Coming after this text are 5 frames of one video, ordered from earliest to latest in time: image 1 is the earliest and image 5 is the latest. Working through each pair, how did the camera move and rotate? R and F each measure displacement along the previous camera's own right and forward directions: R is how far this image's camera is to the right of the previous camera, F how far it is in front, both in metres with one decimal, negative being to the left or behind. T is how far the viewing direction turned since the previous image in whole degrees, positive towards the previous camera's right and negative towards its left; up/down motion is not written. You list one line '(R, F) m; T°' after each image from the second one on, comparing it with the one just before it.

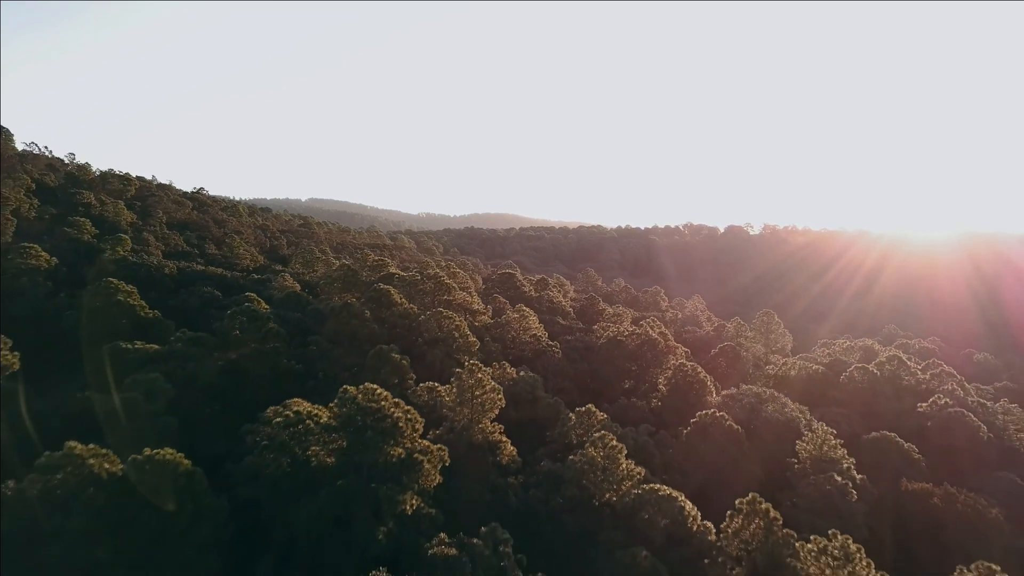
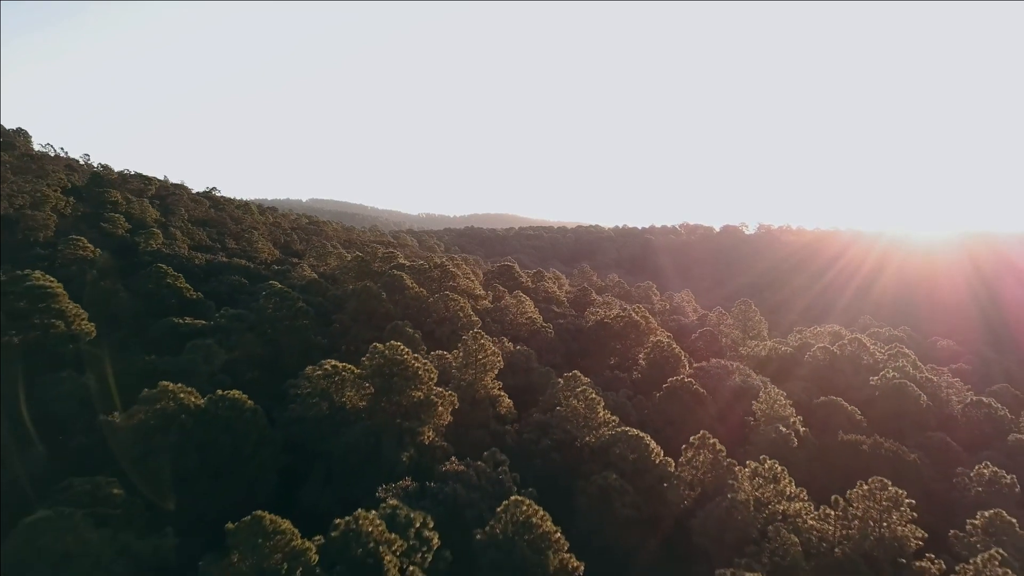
(+0.2, -5.4) m; 0°
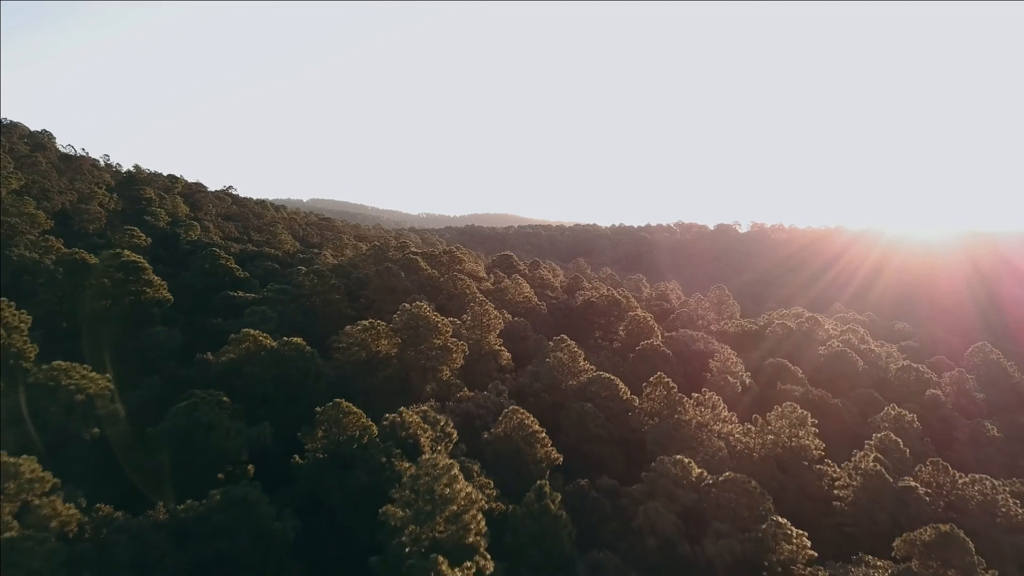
(+0.1, -7.8) m; 0°
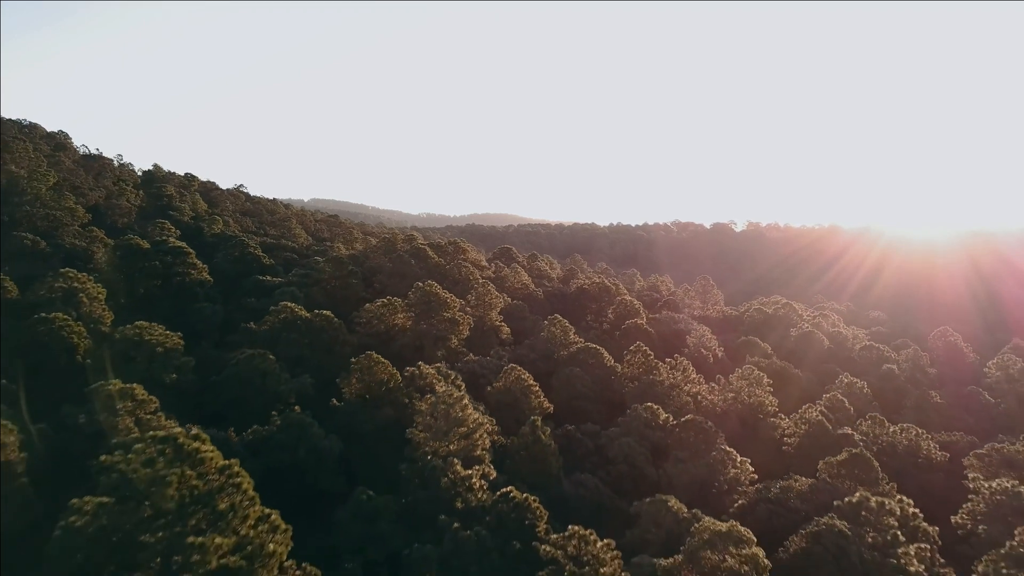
(+0.1, -5.5) m; 0°
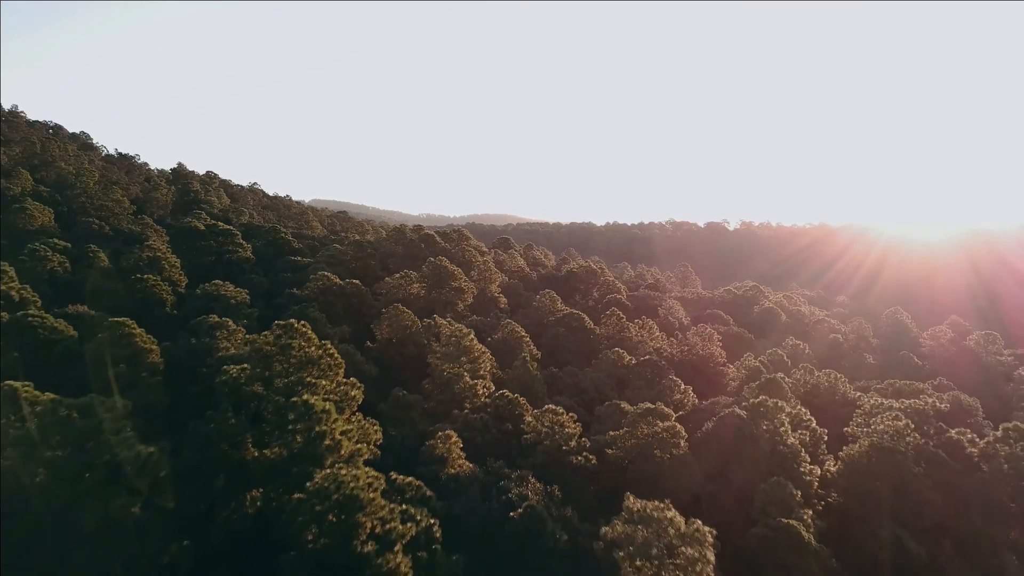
(+0.3, -8.3) m; 0°
